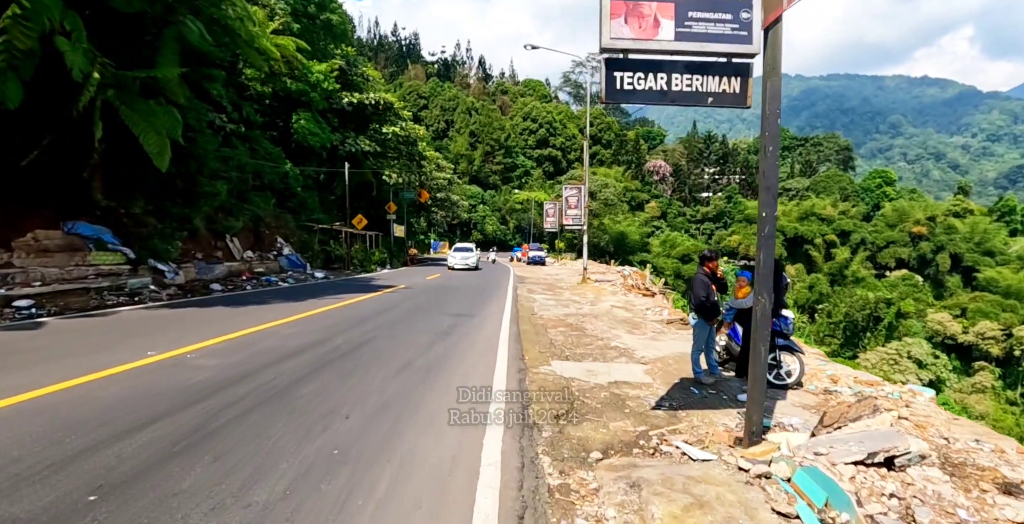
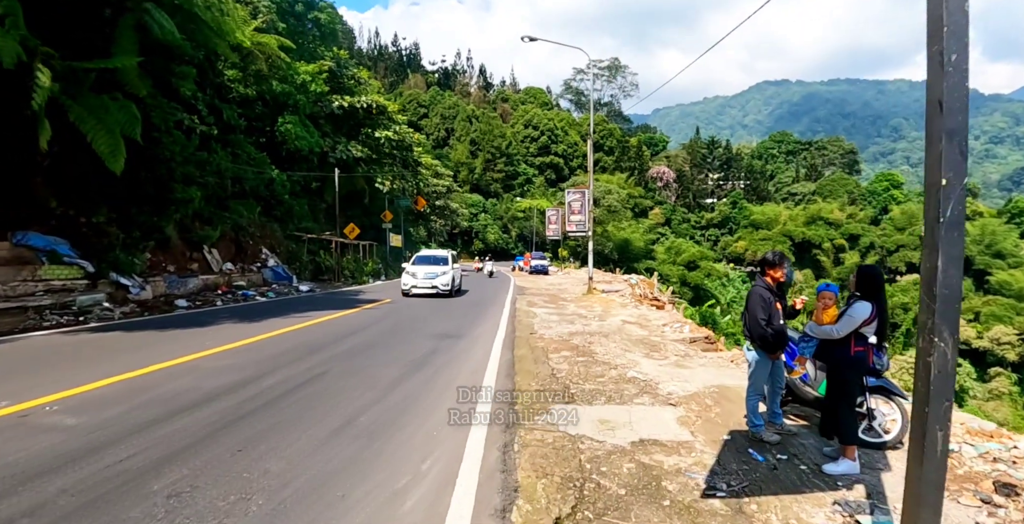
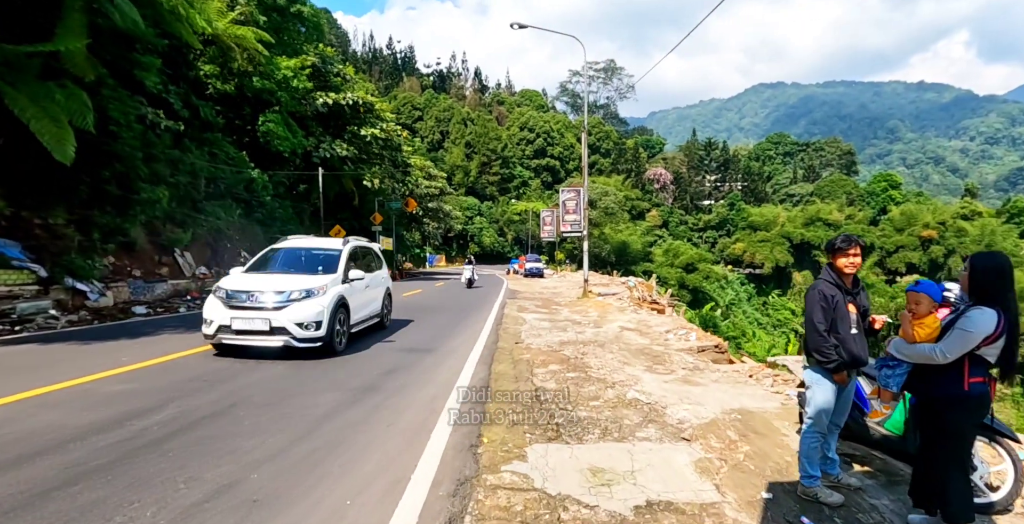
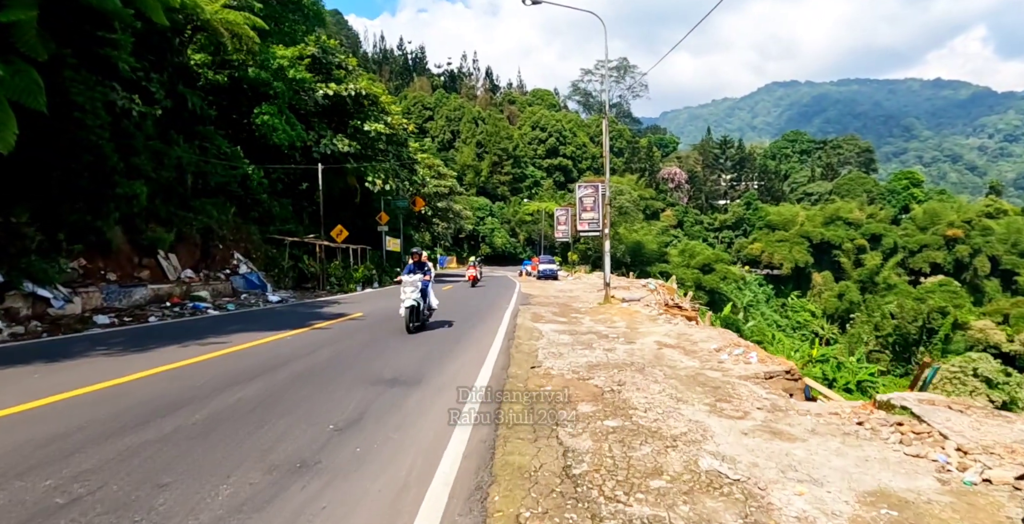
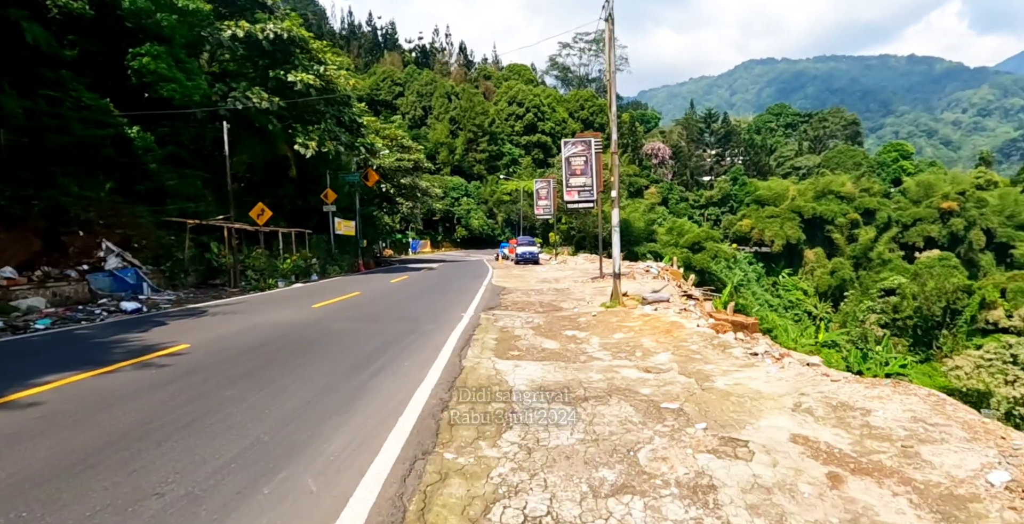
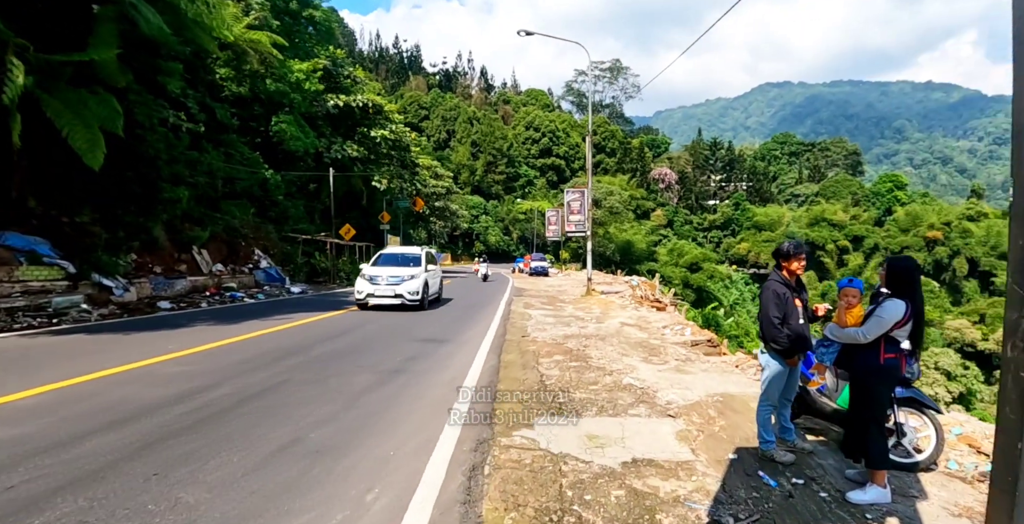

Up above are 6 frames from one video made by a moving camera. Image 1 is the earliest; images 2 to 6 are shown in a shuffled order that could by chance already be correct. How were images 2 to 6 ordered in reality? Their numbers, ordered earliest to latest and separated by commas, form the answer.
2, 6, 3, 4, 5
